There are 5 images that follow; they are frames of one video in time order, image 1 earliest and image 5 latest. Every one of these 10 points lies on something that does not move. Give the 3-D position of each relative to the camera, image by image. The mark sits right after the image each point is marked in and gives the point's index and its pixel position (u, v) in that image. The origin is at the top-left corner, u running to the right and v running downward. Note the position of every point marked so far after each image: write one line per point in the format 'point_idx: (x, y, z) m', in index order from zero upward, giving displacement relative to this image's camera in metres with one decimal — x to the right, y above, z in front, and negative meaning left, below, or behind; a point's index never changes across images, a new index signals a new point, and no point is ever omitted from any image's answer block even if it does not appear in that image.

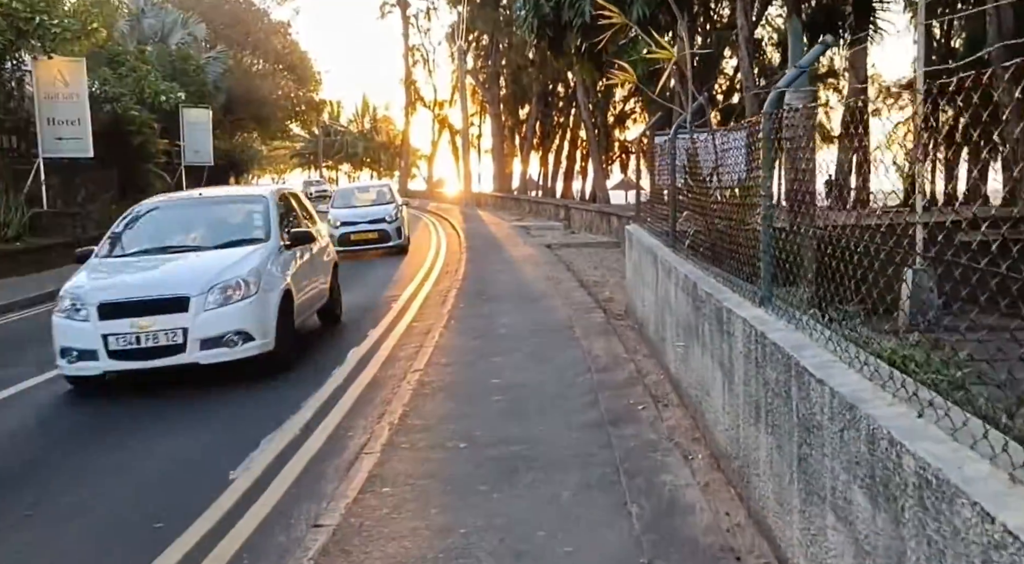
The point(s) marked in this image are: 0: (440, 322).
0: (-0.9, -0.5, +10.6) m
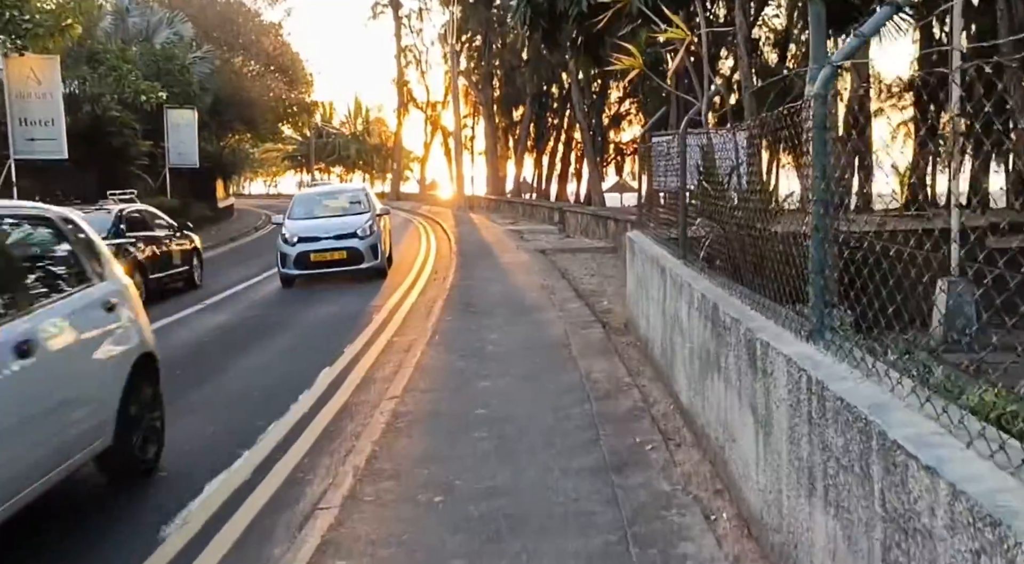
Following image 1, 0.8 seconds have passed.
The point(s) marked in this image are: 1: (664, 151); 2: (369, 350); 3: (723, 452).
0: (-1.0, -0.6, +9.7) m
1: (+1.7, +1.5, +9.2) m
2: (-1.6, -0.8, +9.4) m
3: (+1.1, -0.9, +4.4) m
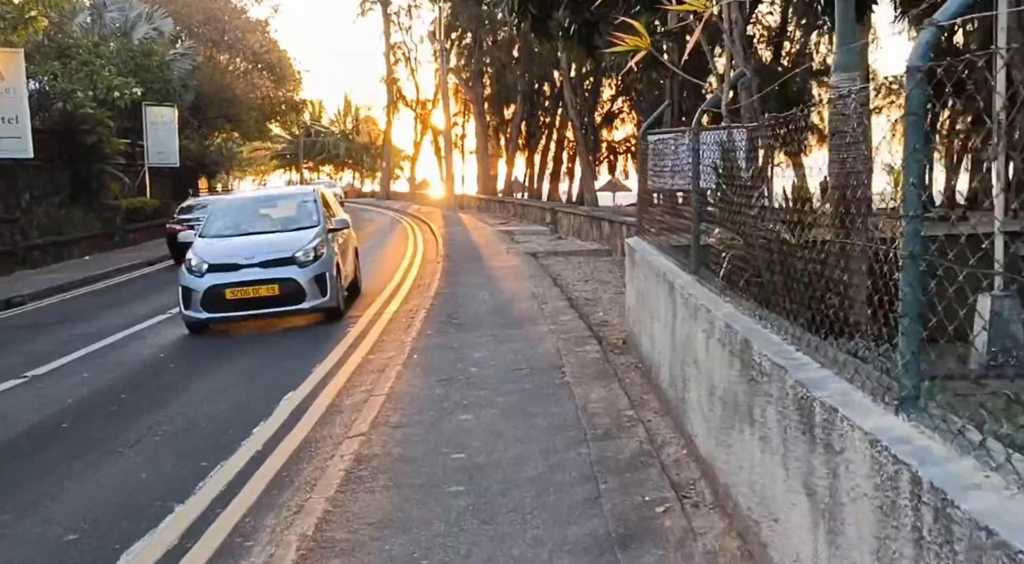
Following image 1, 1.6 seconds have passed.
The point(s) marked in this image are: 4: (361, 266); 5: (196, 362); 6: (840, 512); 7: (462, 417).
0: (-1.2, -0.8, +8.8) m
1: (+1.5, +1.3, +8.3) m
2: (-1.7, -0.9, +8.4) m
3: (+1.0, -1.0, +3.5) m
4: (-3.6, +0.4, +19.8) m
5: (-3.5, -0.9, +9.3) m
6: (+1.0, -0.7, +2.5) m
7: (-0.4, -1.0, +6.0) m
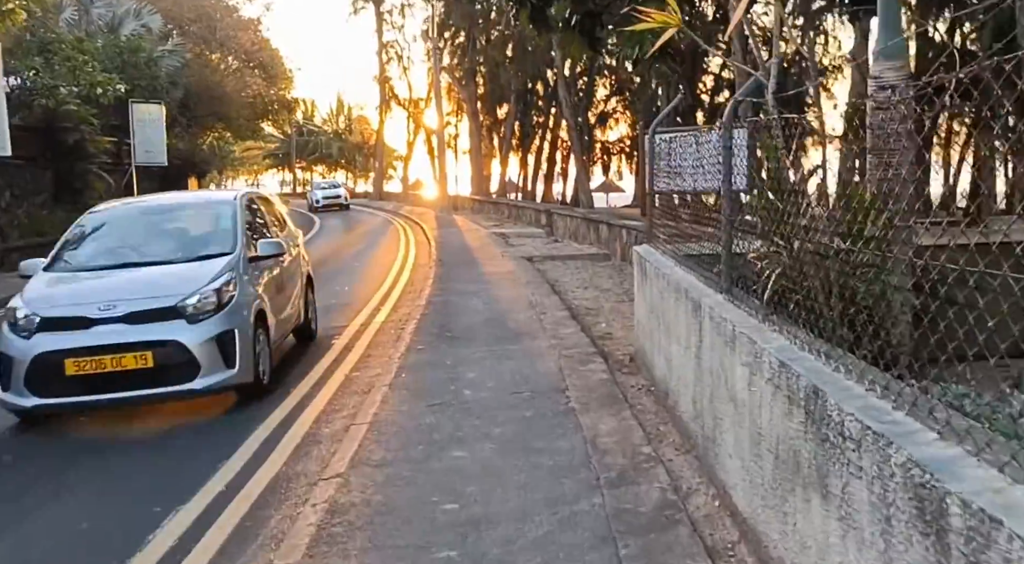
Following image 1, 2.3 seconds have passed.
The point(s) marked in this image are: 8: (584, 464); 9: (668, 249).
0: (-1.2, -0.9, +8.0) m
1: (+1.5, +1.2, +7.6) m
2: (-1.7, -1.0, +7.6) m
3: (+1.0, -1.1, +2.7) m
4: (-3.7, +0.3, +19.0) m
5: (-3.5, -1.0, +8.5) m
6: (+1.0, -0.8, +1.8) m
7: (-0.4, -1.1, +5.3) m
8: (+0.4, -1.1, +5.0) m
9: (+1.5, +0.3, +7.8) m
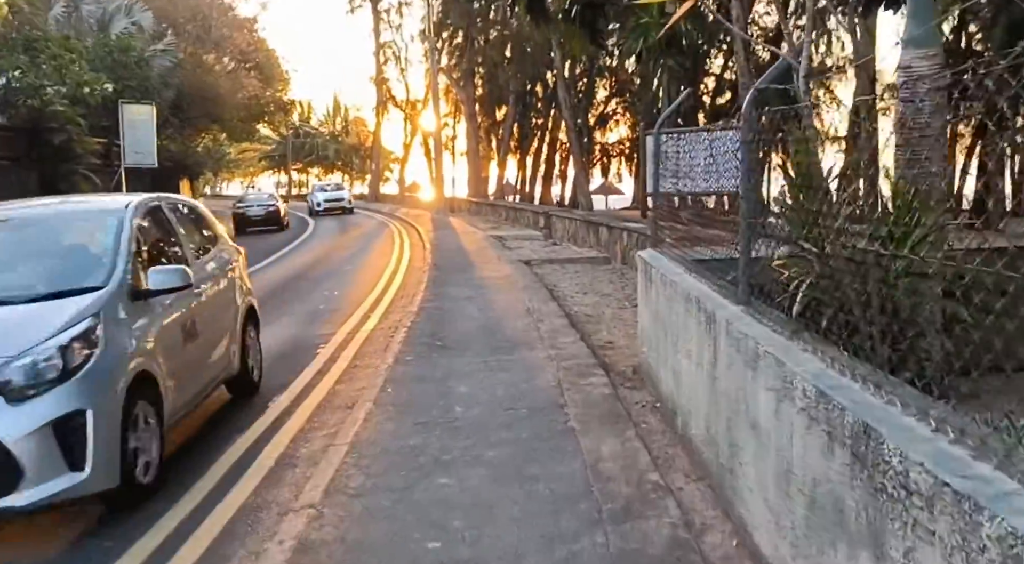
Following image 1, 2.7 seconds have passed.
0: (-1.2, -0.9, +7.5) m
1: (+1.5, +1.2, +7.1) m
2: (-1.8, -1.1, +7.1) m
3: (+1.0, -1.2, +2.2) m
4: (-3.7, +0.2, +18.5) m
5: (-3.6, -1.0, +8.0) m
6: (+1.0, -0.8, +1.3) m
7: (-0.4, -1.1, +4.8) m
8: (+0.4, -1.1, +4.5) m
9: (+1.4, +0.3, +7.4) m
